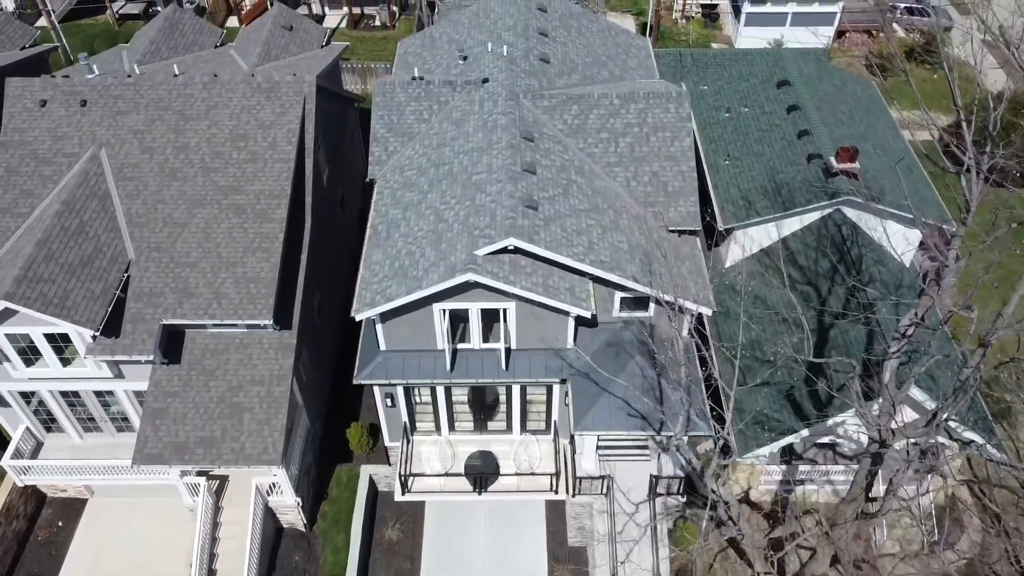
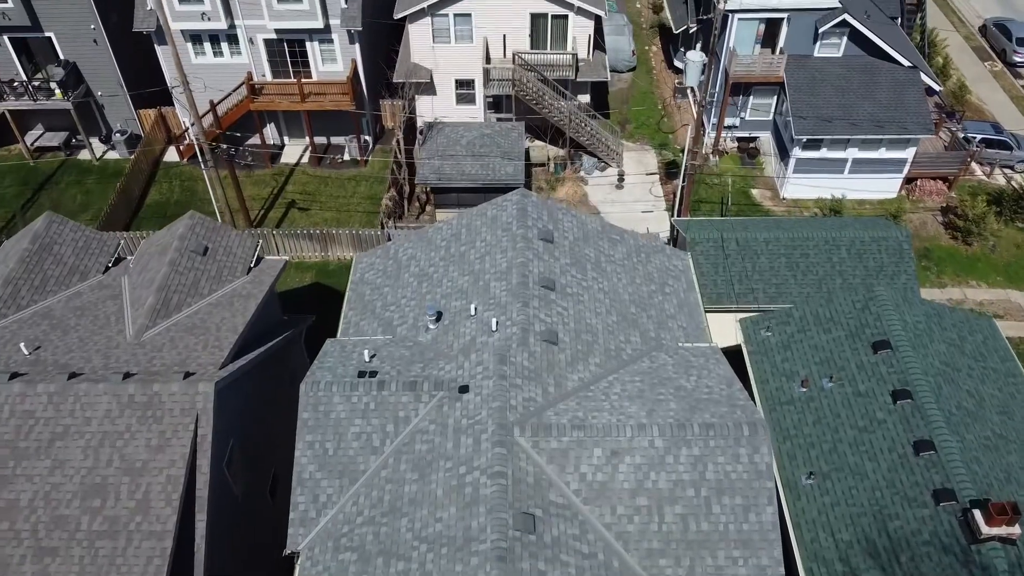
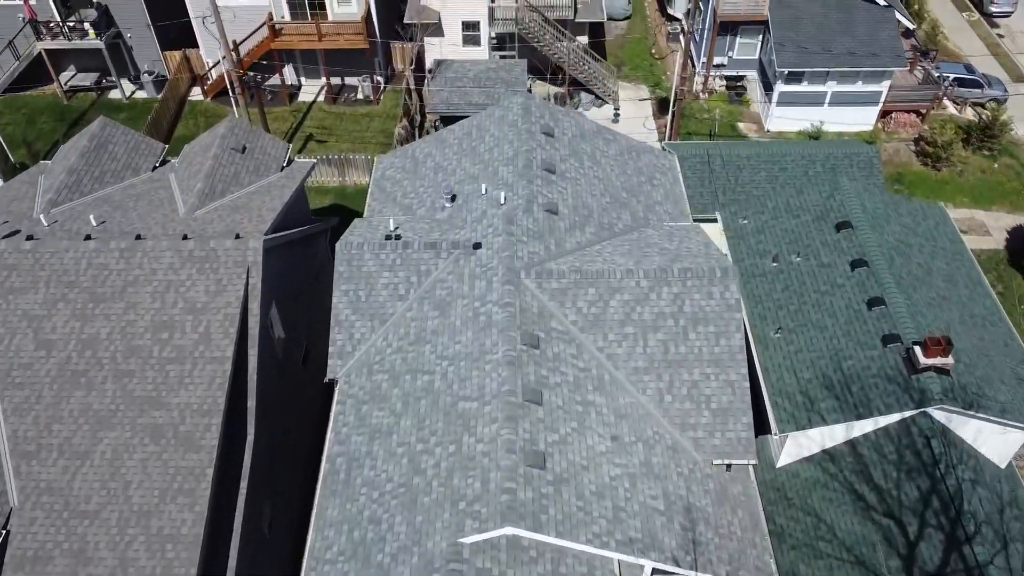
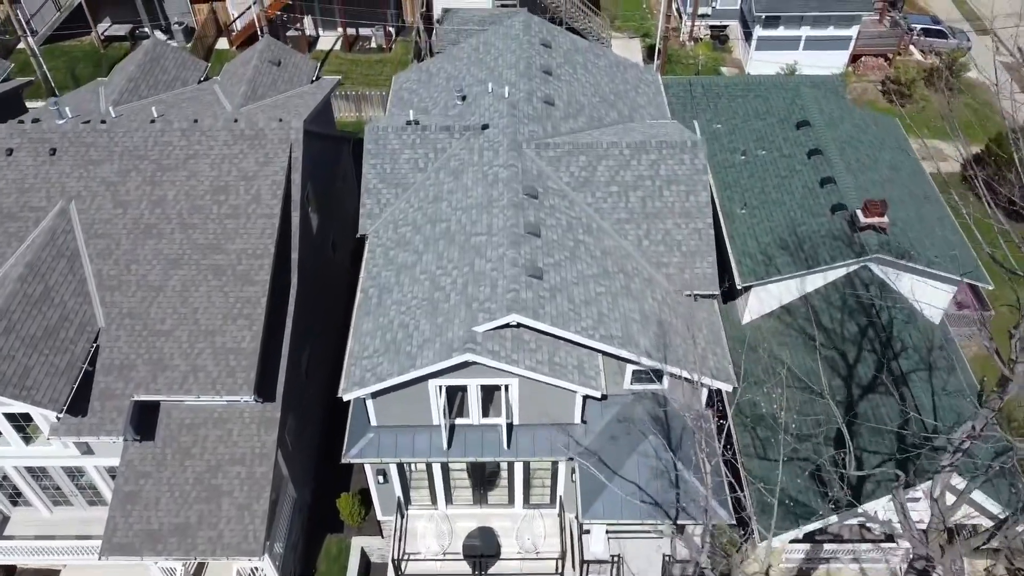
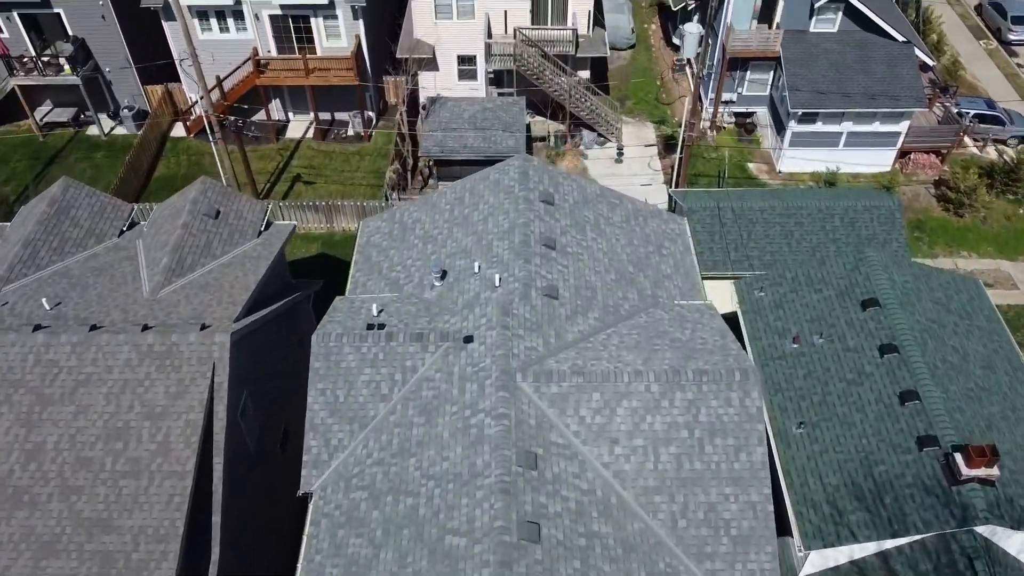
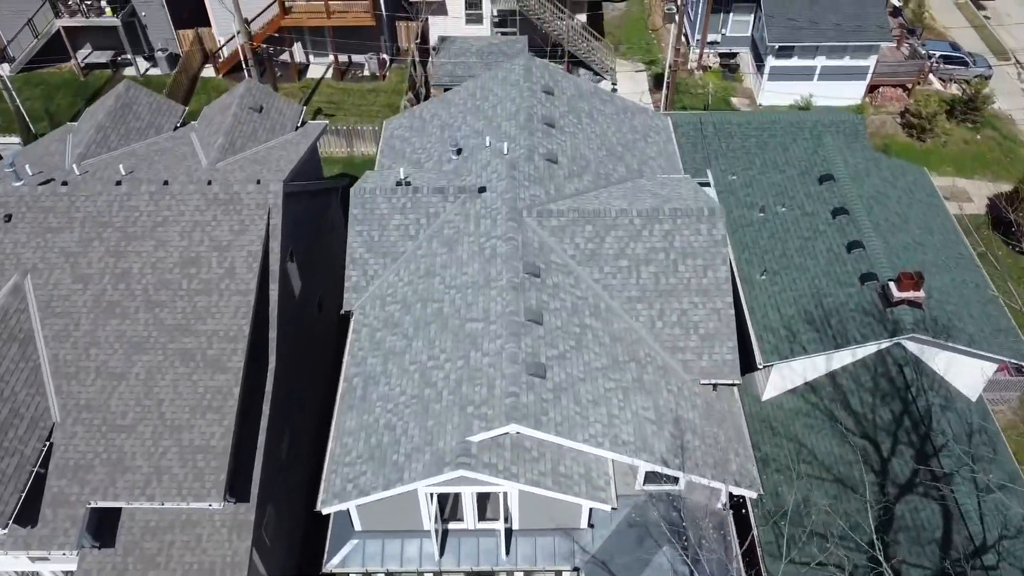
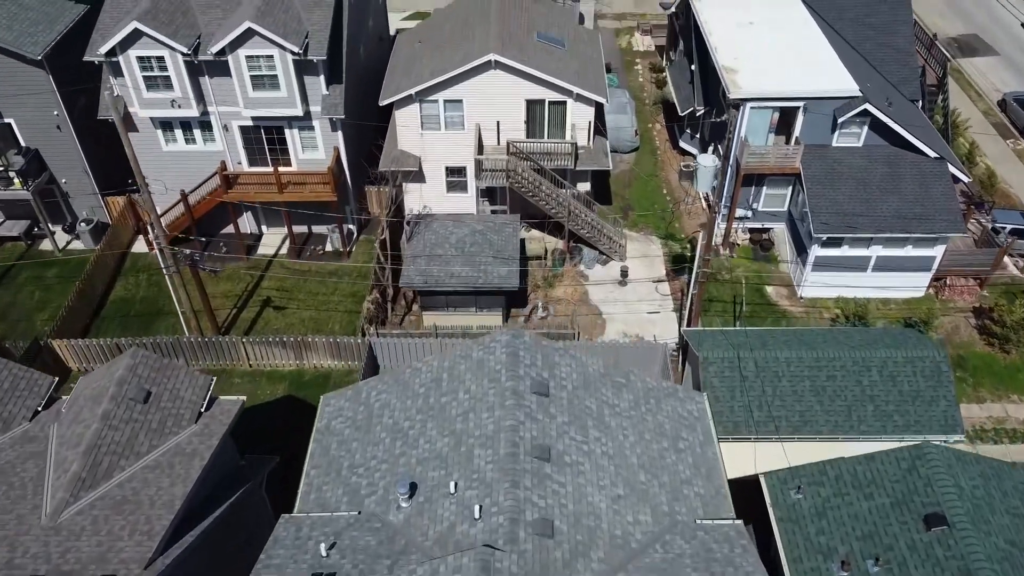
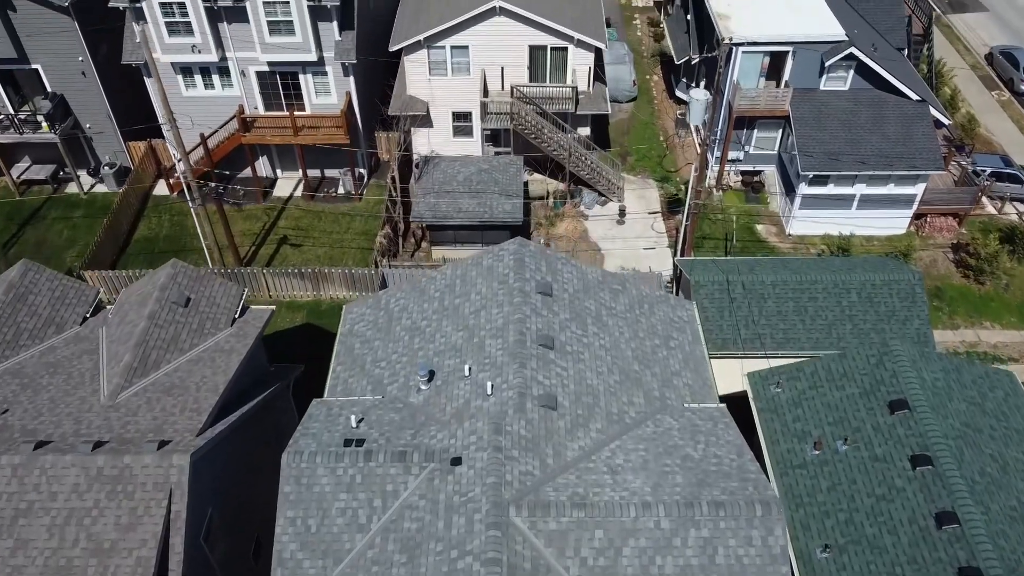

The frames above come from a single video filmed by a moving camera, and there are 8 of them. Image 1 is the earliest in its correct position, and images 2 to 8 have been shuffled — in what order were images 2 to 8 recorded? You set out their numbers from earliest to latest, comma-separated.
4, 6, 3, 5, 2, 8, 7
